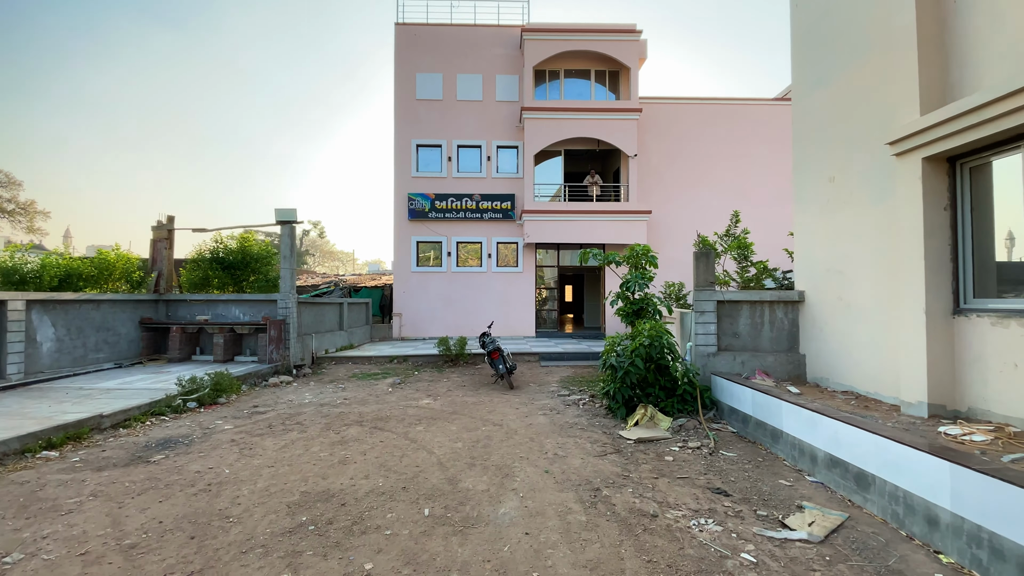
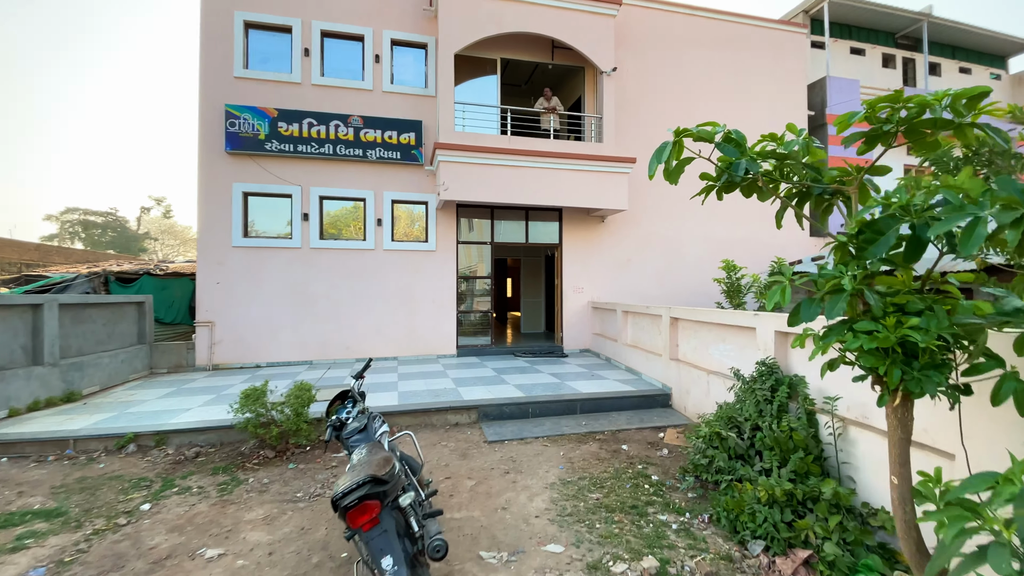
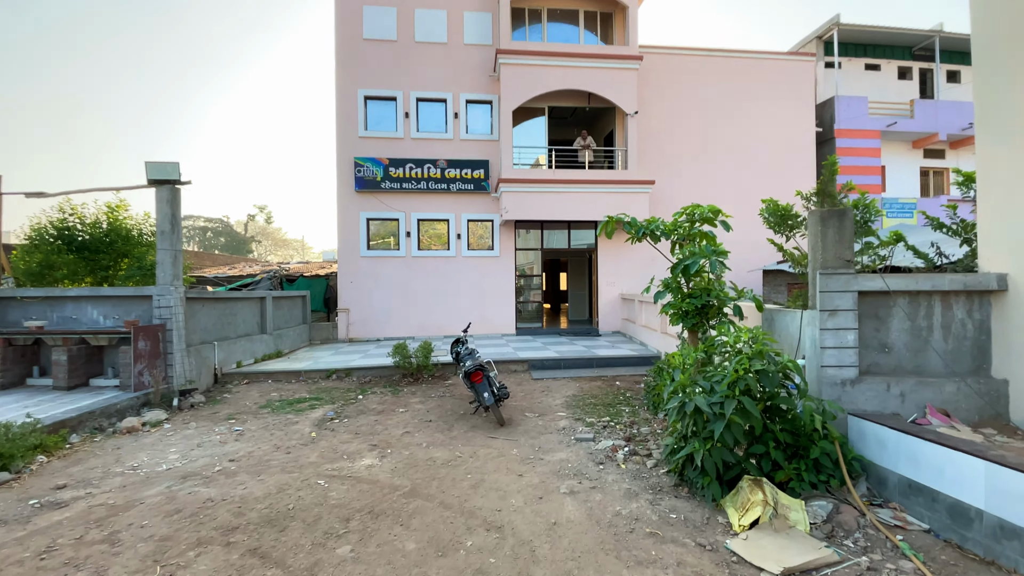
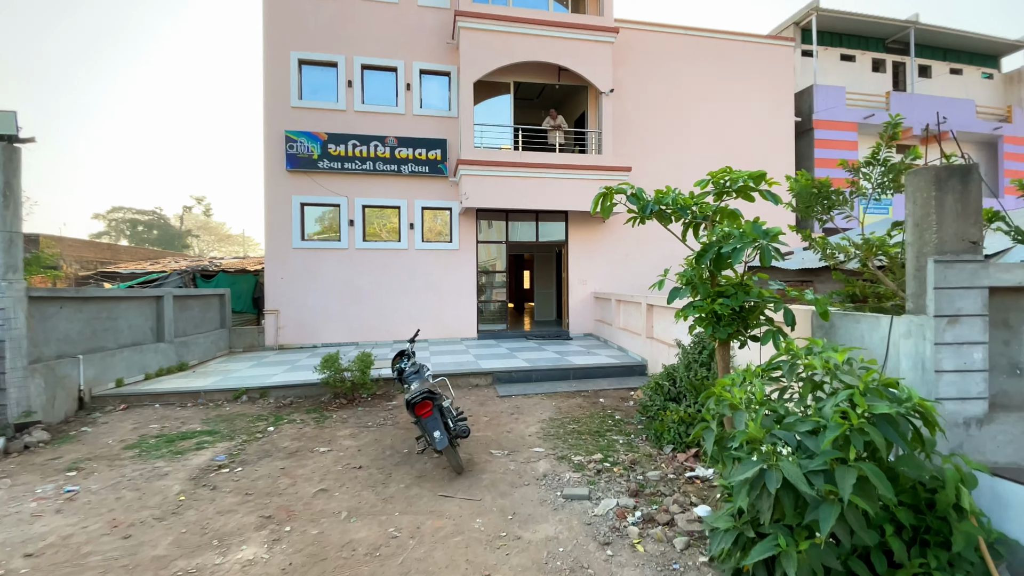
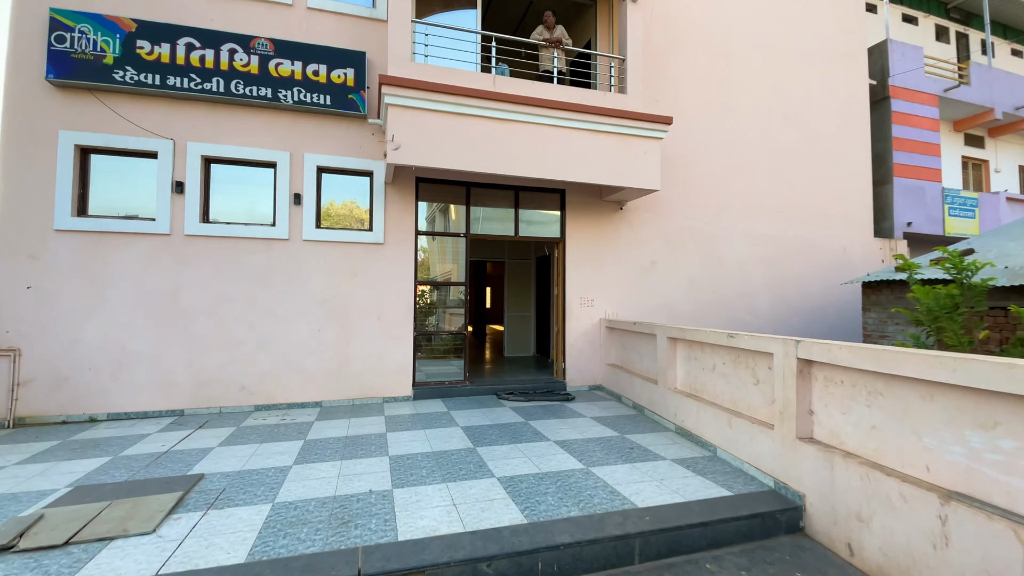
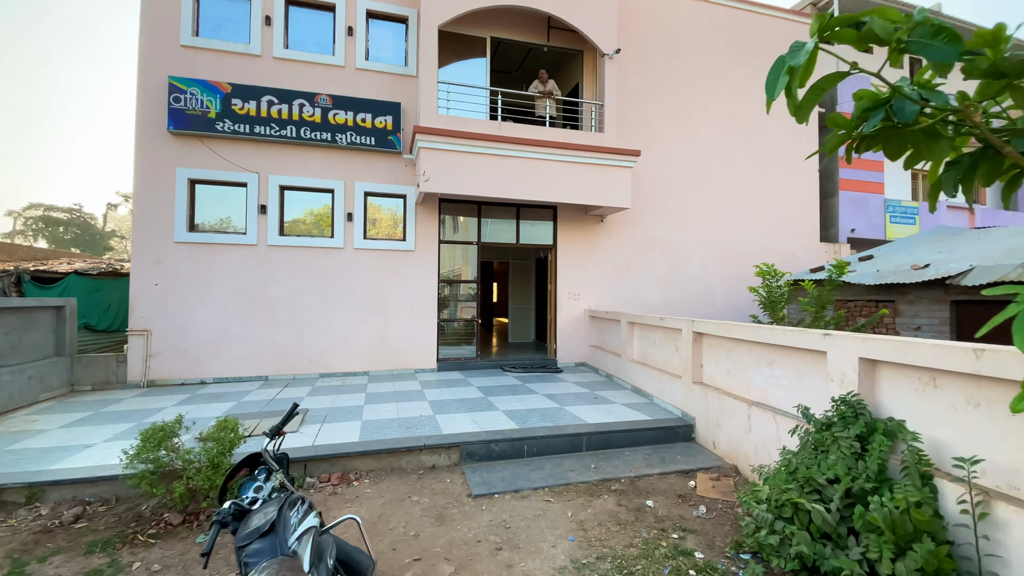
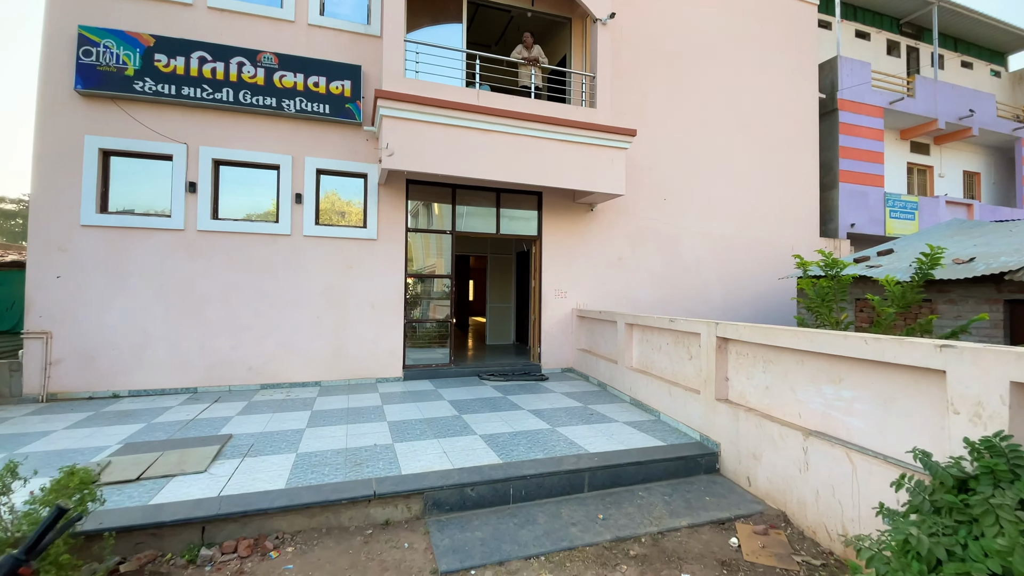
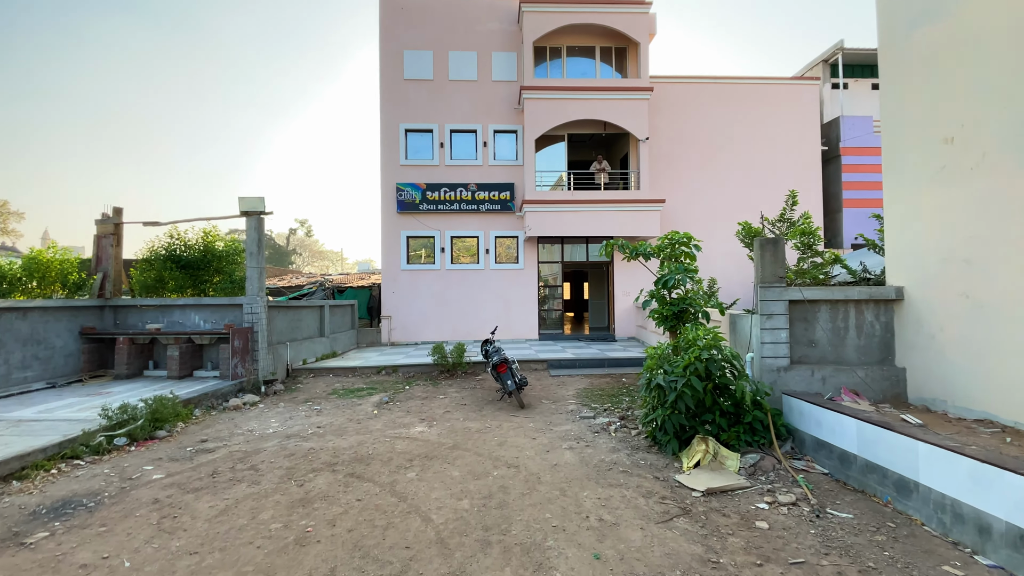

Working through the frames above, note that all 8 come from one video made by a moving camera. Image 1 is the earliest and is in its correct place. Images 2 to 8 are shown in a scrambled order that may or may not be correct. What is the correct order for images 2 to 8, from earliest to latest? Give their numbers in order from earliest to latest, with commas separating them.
8, 3, 4, 2, 6, 7, 5
